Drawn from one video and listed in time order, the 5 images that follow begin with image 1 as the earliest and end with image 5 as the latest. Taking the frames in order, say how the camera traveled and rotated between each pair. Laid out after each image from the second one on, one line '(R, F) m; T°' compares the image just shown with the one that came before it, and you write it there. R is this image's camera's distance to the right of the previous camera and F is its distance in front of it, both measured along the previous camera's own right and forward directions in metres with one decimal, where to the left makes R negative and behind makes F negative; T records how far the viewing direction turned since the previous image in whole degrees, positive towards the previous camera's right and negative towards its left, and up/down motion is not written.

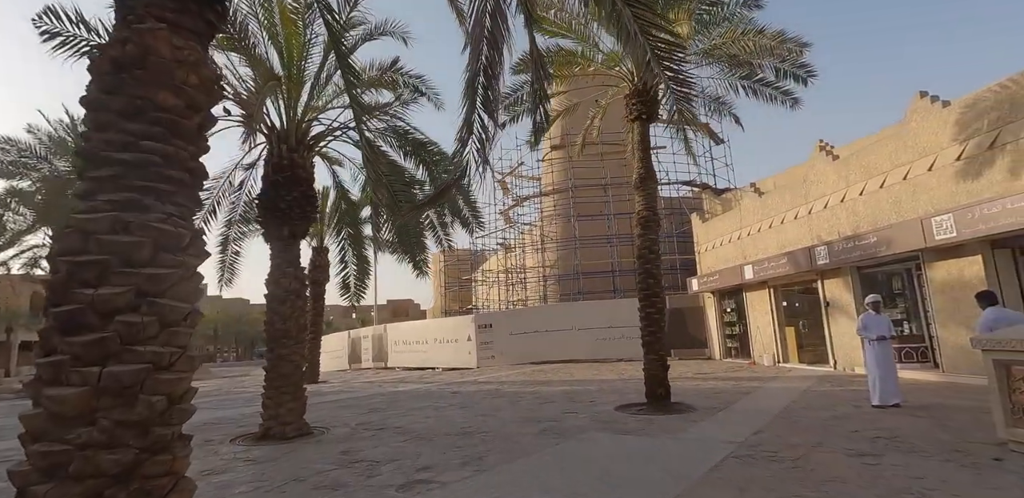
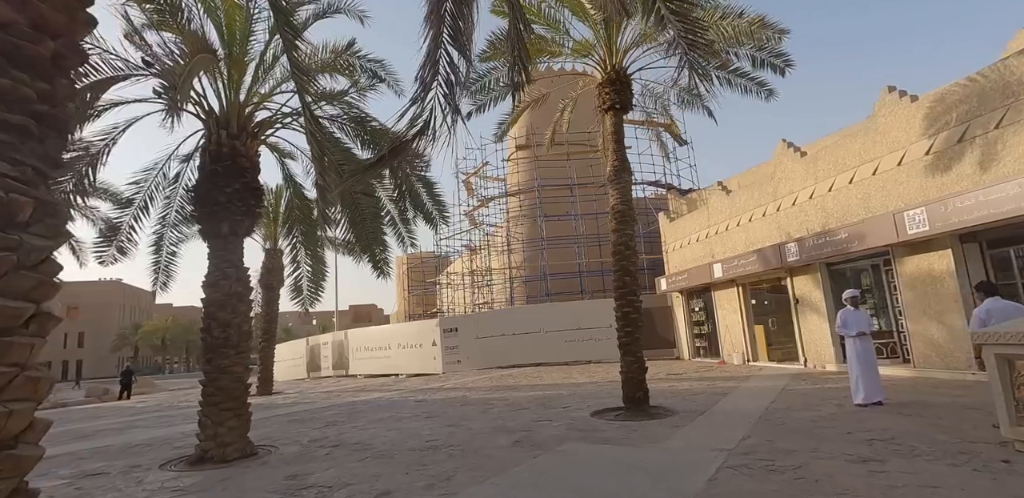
(-0.1, +0.6) m; +4°
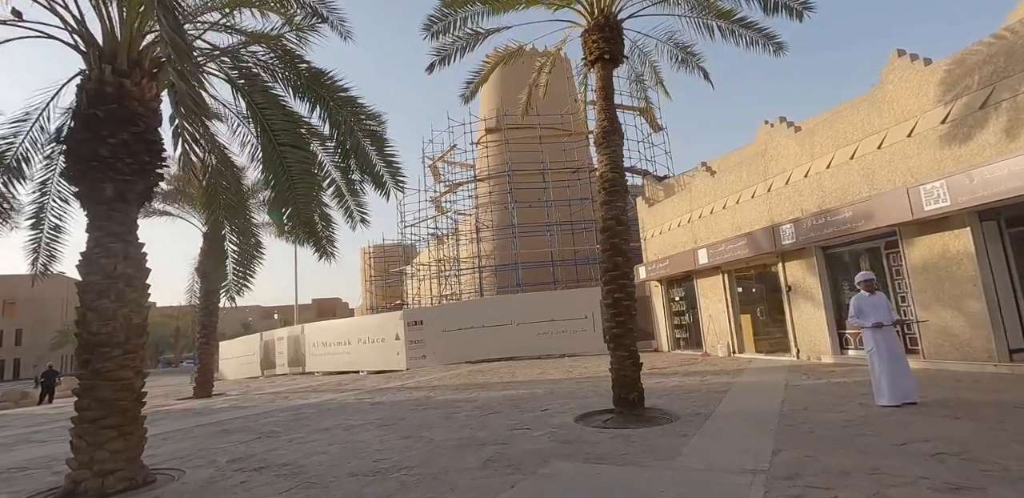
(0.0, +1.4) m; +3°
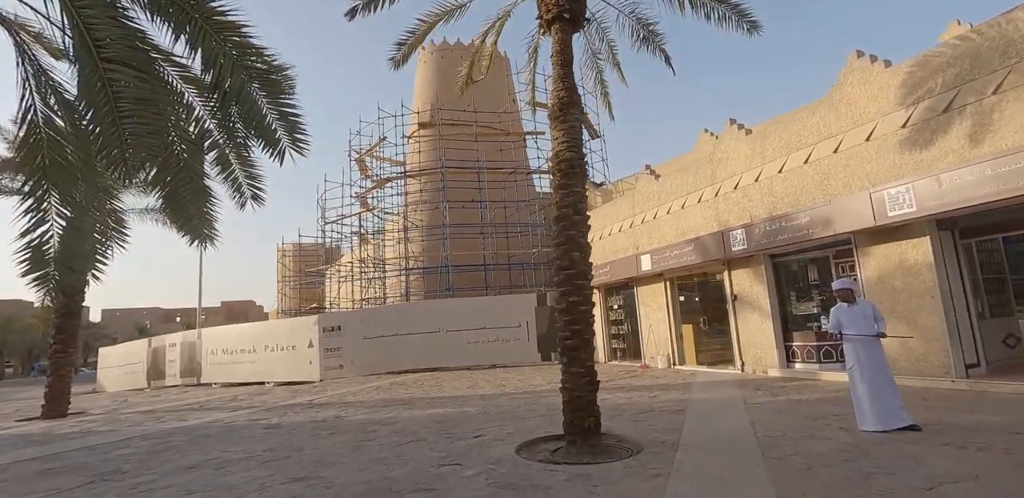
(-0.1, +1.4) m; +8°
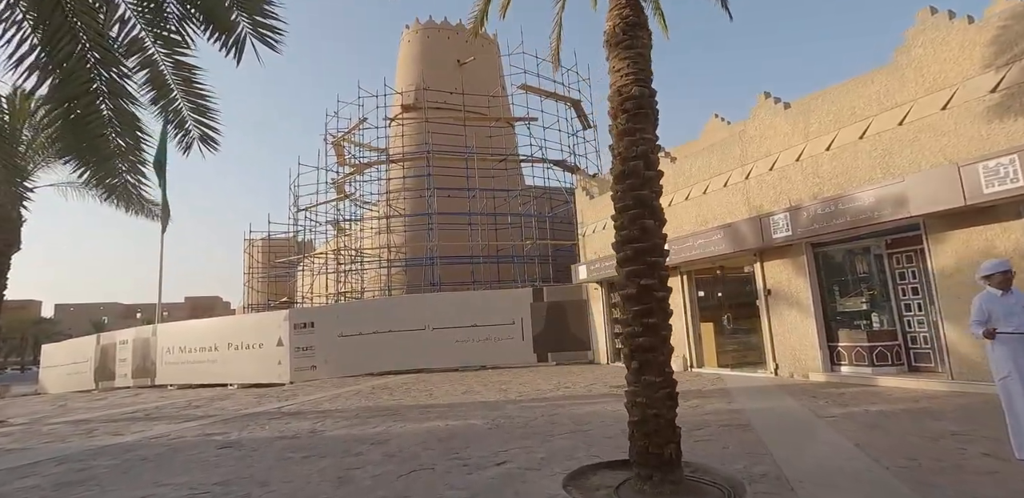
(-0.6, +1.6) m; +3°
